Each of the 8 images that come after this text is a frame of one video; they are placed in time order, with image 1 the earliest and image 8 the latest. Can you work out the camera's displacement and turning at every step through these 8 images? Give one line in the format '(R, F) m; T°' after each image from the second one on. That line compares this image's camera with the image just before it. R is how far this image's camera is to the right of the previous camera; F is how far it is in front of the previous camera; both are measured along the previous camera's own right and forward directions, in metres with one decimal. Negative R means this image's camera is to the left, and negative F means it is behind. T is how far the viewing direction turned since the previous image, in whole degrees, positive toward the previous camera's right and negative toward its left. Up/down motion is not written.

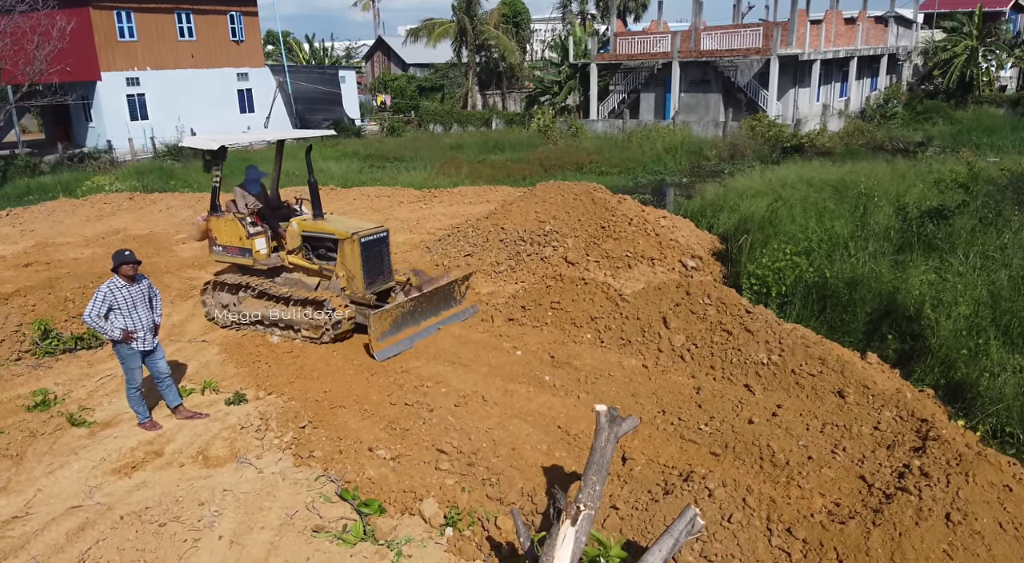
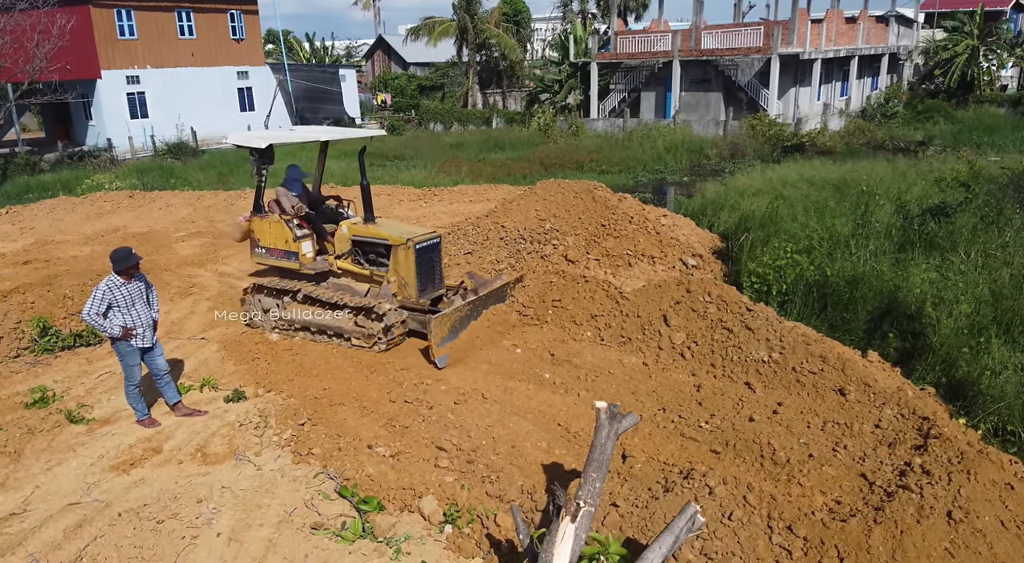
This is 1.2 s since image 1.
(0.0, 0.0) m; 0°
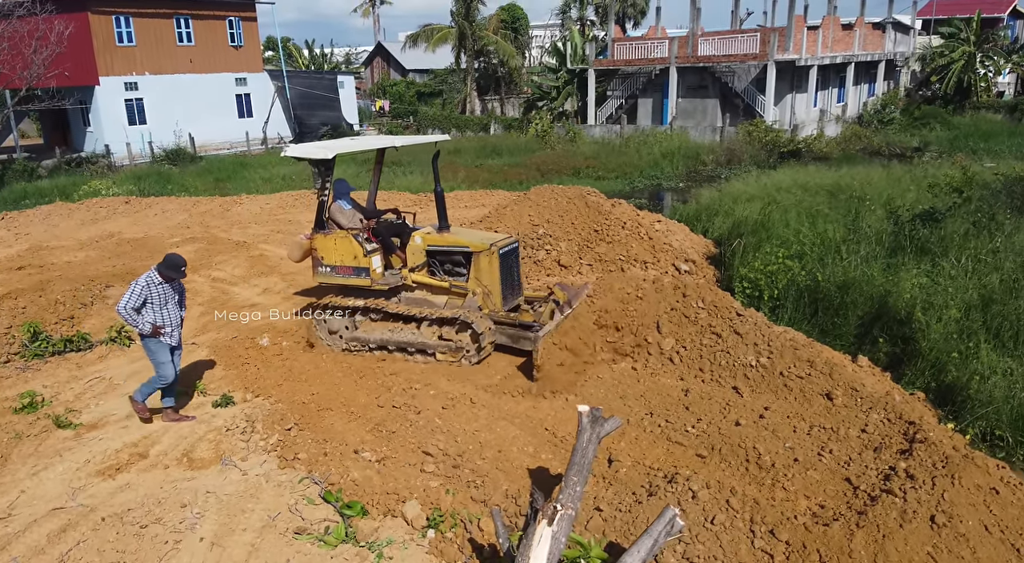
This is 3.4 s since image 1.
(+0.1, 0.0) m; 0°
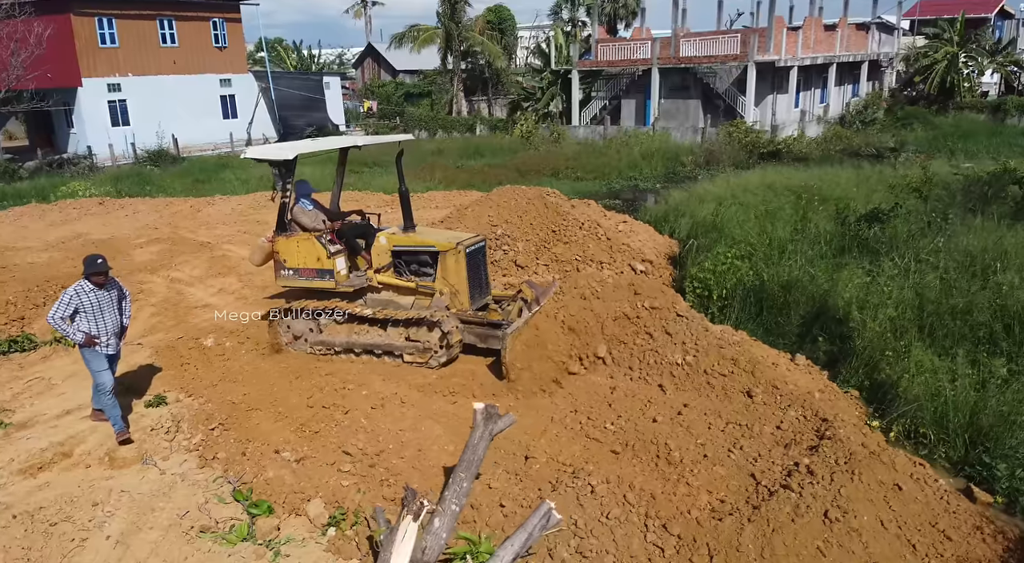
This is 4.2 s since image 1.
(+0.7, 0.0) m; 0°
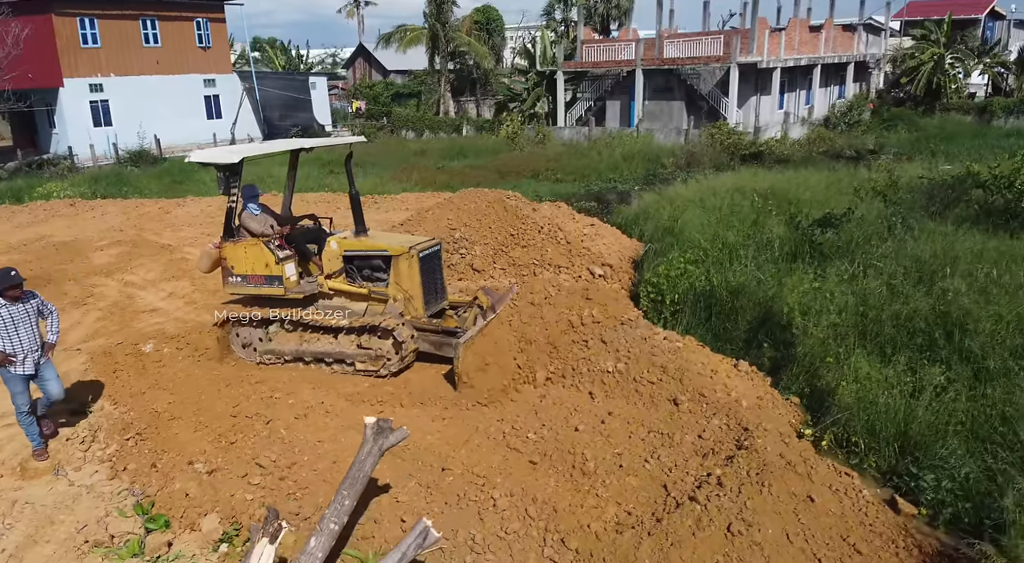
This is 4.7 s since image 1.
(+0.7, +0.1) m; 0°
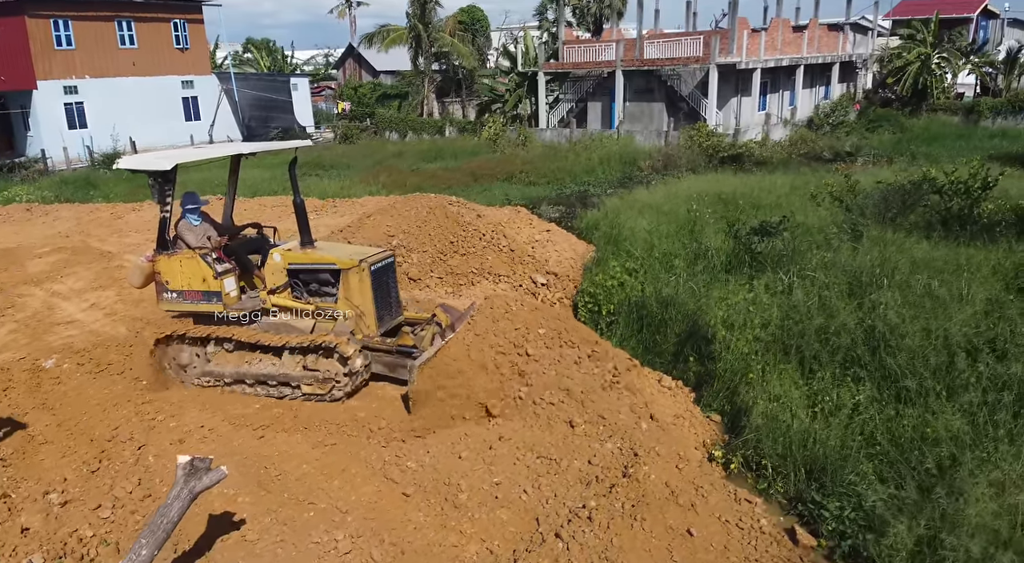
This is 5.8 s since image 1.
(+1.0, +0.3) m; 0°
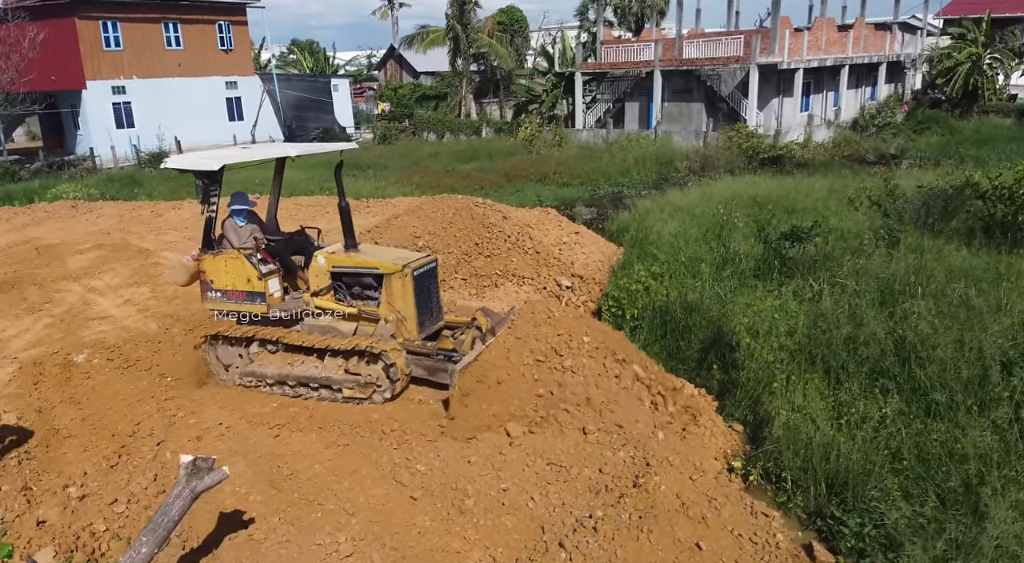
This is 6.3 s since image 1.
(+0.2, +0.1) m; -3°
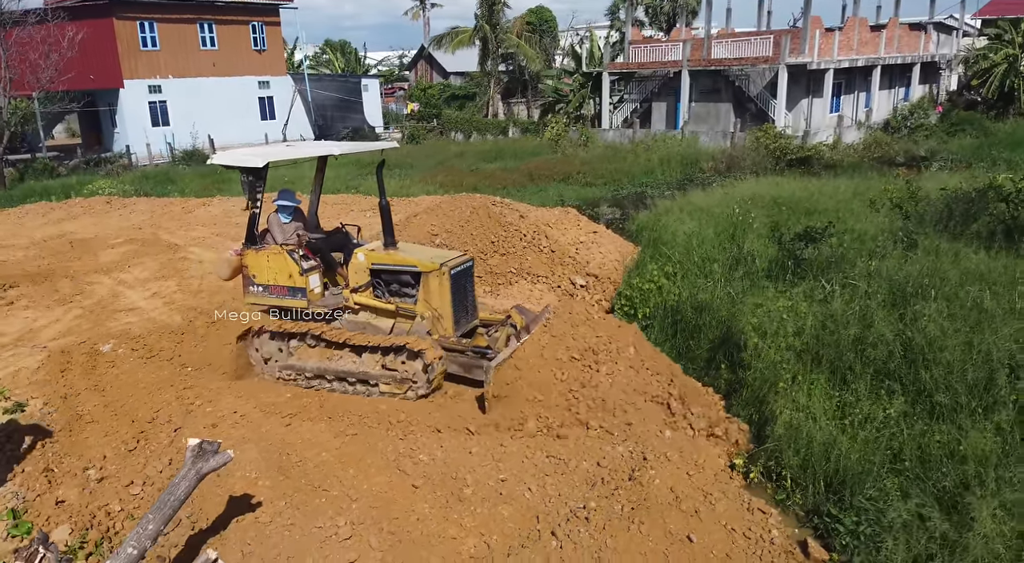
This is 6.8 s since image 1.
(+0.2, -0.1) m; -3°
